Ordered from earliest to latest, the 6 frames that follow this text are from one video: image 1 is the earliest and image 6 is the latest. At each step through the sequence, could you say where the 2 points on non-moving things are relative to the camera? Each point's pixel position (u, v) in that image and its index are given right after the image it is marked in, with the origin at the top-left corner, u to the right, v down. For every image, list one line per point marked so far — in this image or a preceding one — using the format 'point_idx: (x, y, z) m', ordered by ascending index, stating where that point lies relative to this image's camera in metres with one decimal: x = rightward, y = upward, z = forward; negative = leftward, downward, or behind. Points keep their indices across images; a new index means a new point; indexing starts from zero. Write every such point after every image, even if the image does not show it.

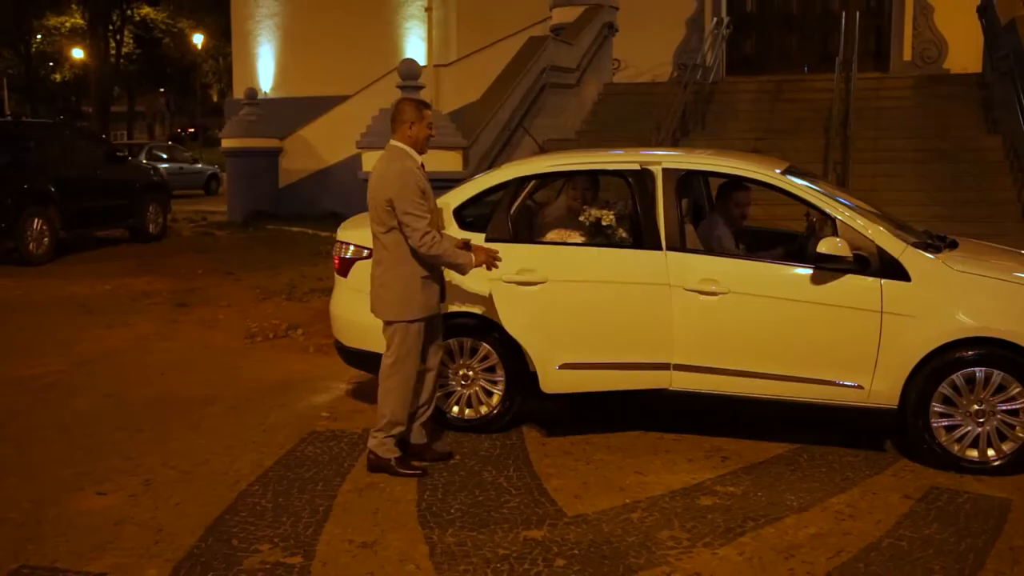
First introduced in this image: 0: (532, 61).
0: (+0.2, +2.8, +13.7) m
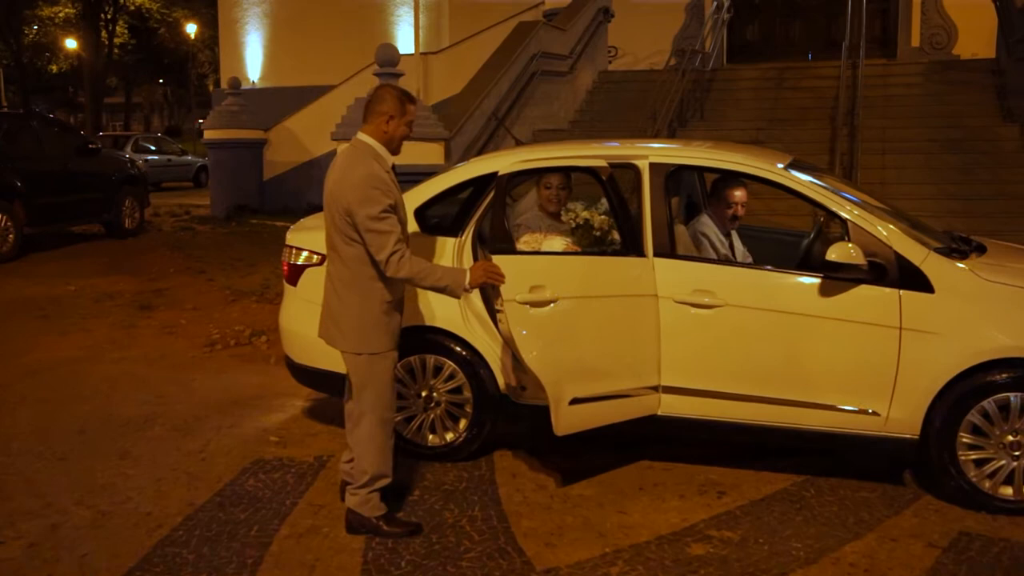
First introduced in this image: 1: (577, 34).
0: (+0.1, +2.9, +13.0) m
1: (+0.9, +3.4, +14.7) m
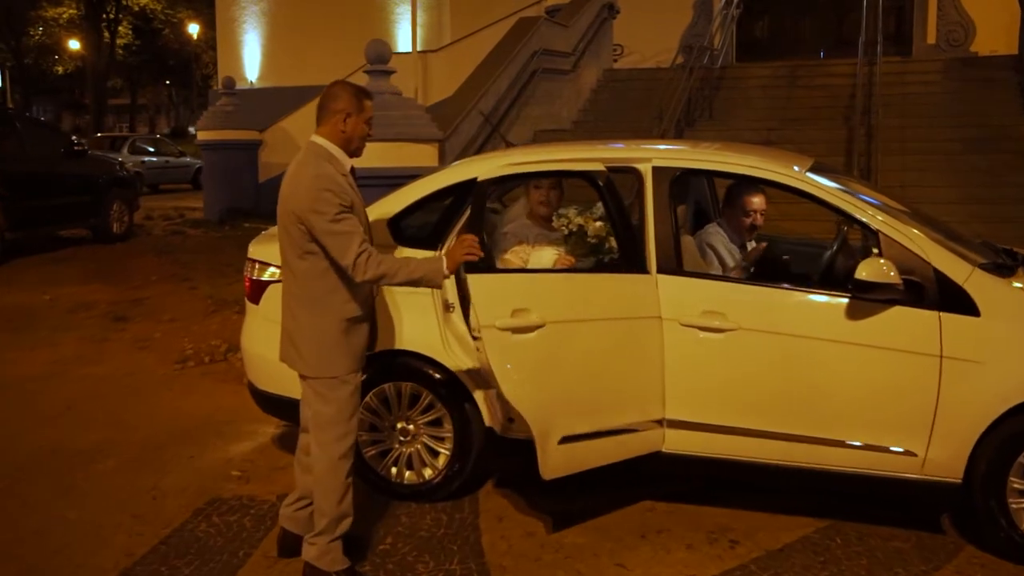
0: (+0.1, +2.8, +12.4) m
1: (+0.9, +3.4, +14.1) m
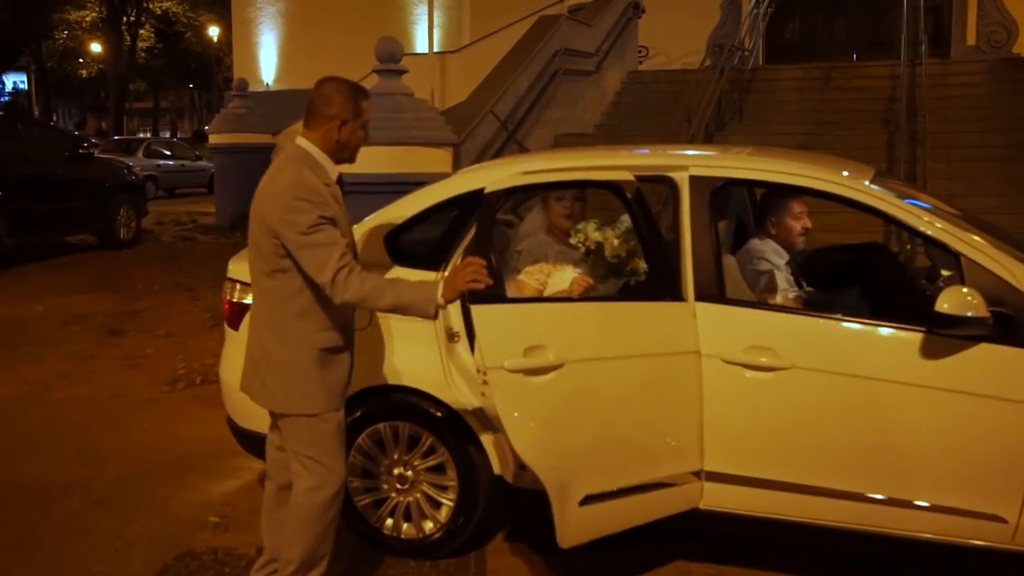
0: (+0.3, +2.6, +11.8) m
1: (+1.1, +3.2, +13.5) m
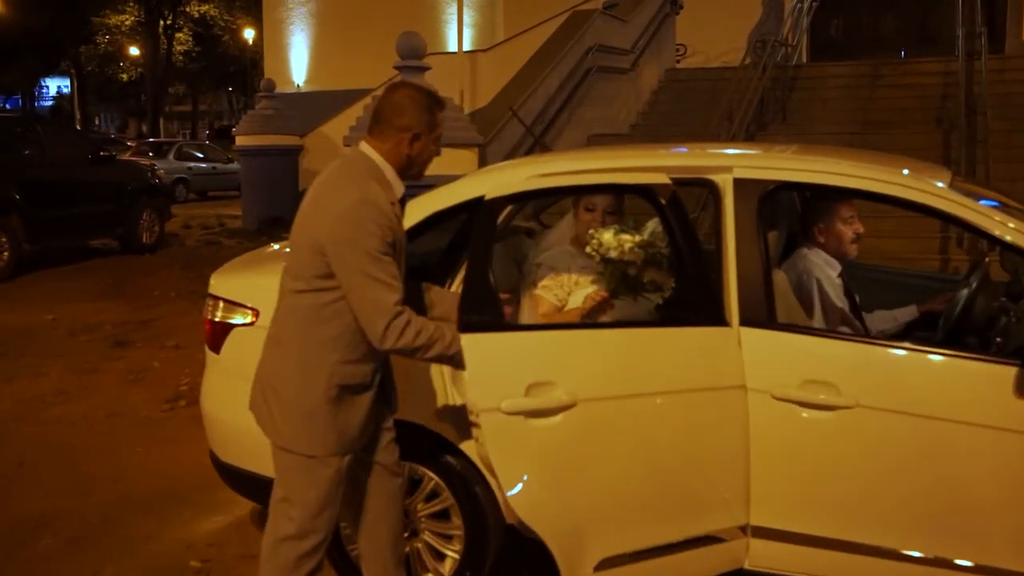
0: (+0.6, +2.6, +11.3) m
1: (+1.5, +3.1, +12.9) m
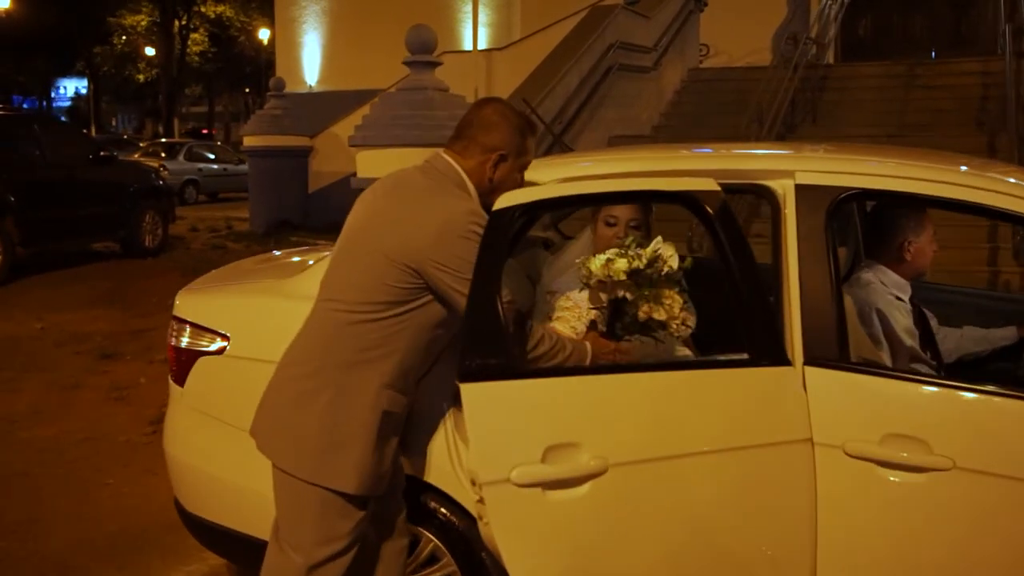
0: (+0.8, +2.5, +10.7) m
1: (+1.7, +3.0, +12.3) m
